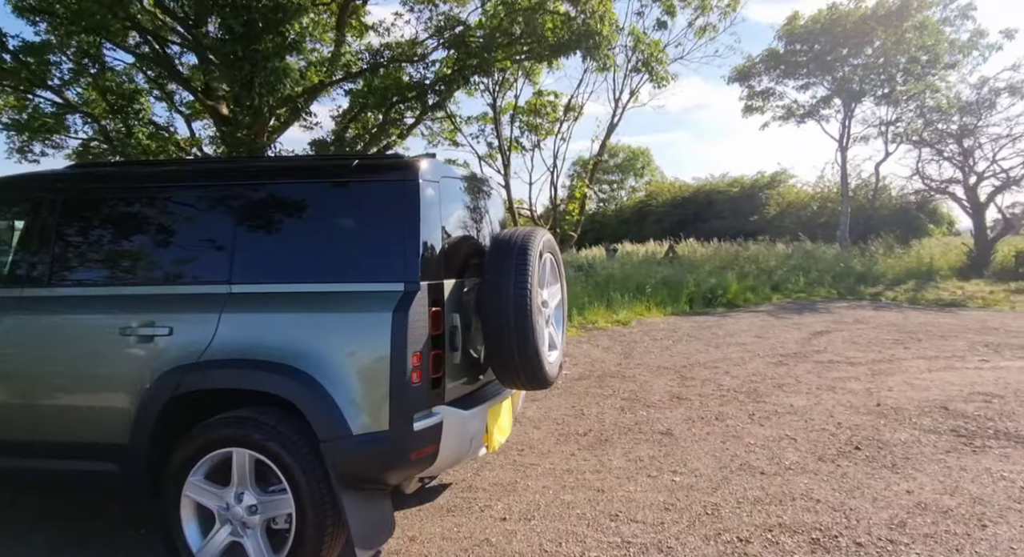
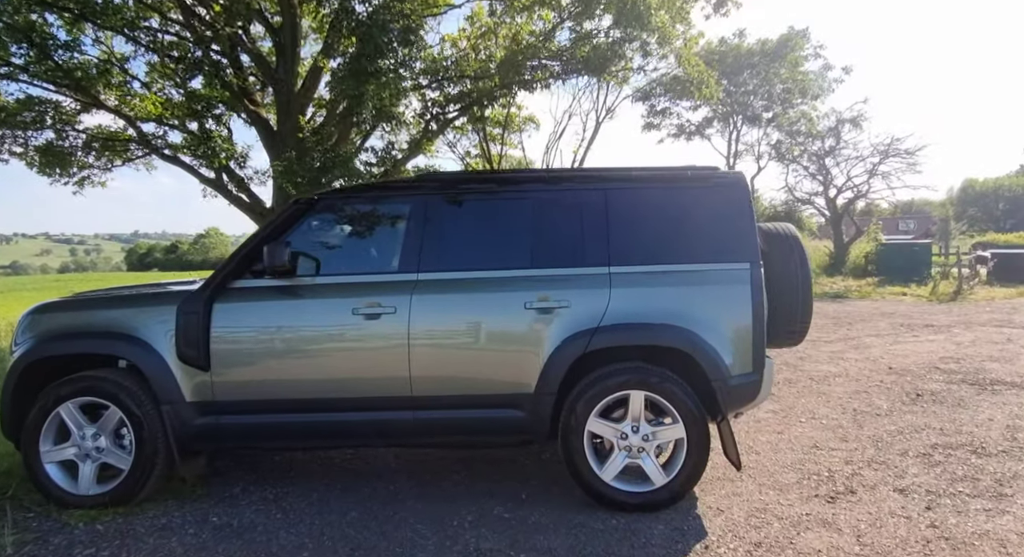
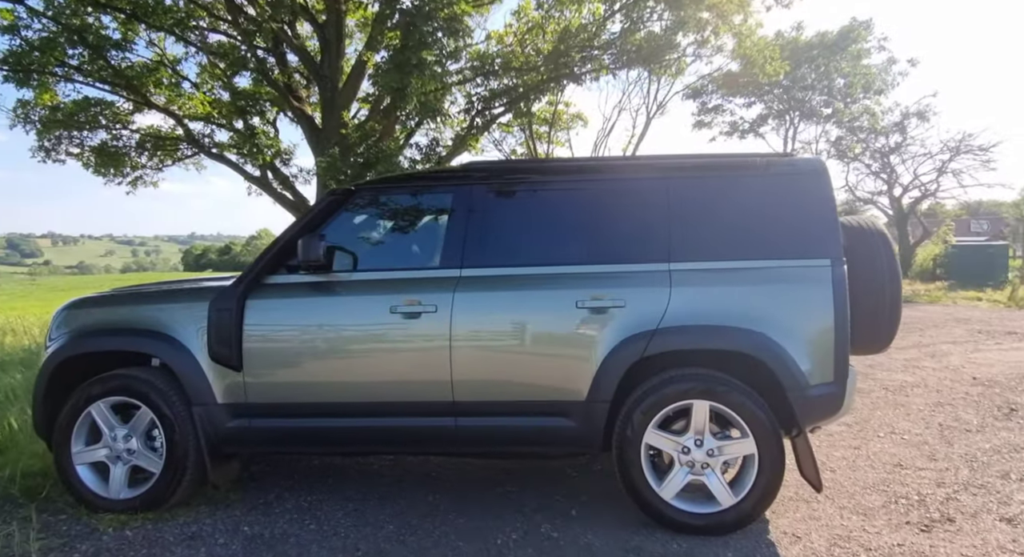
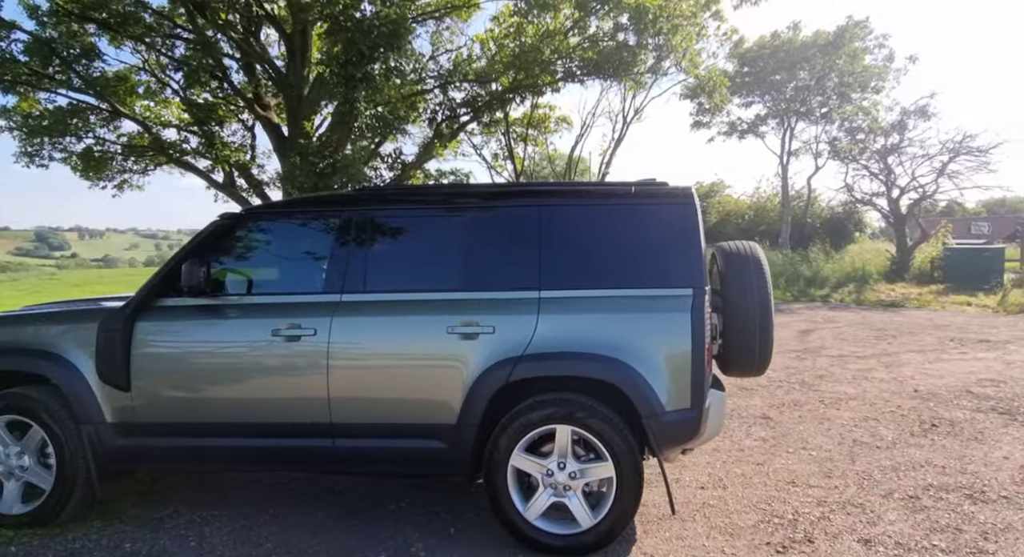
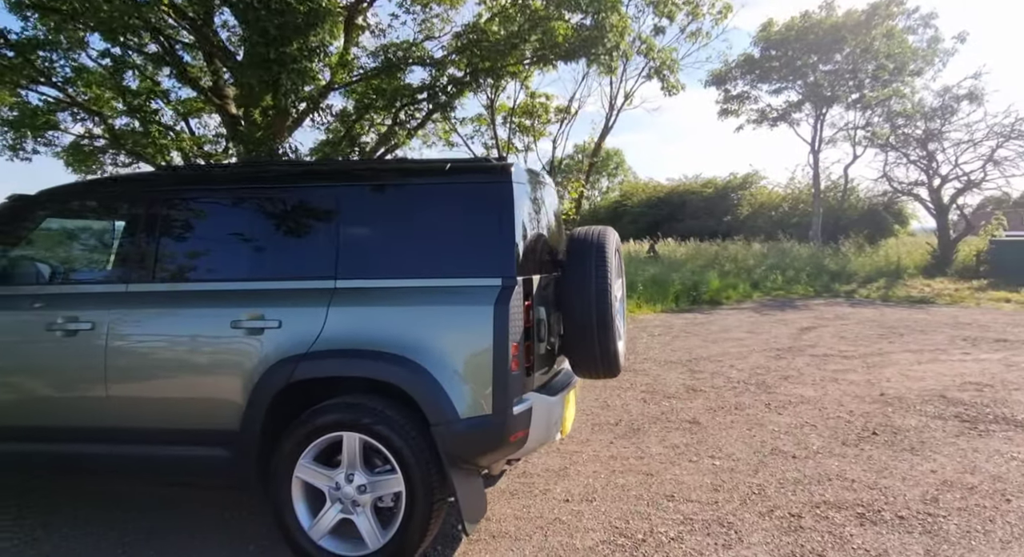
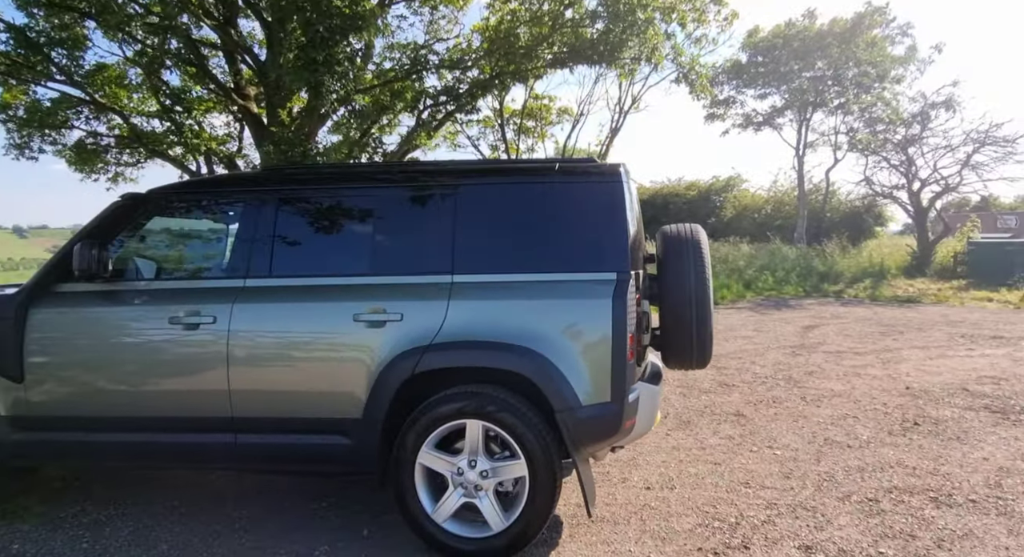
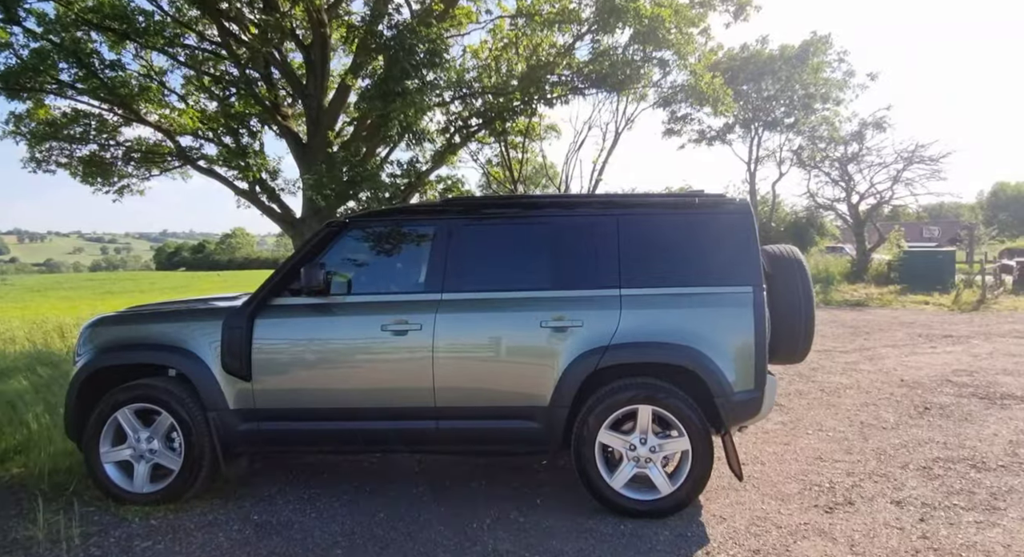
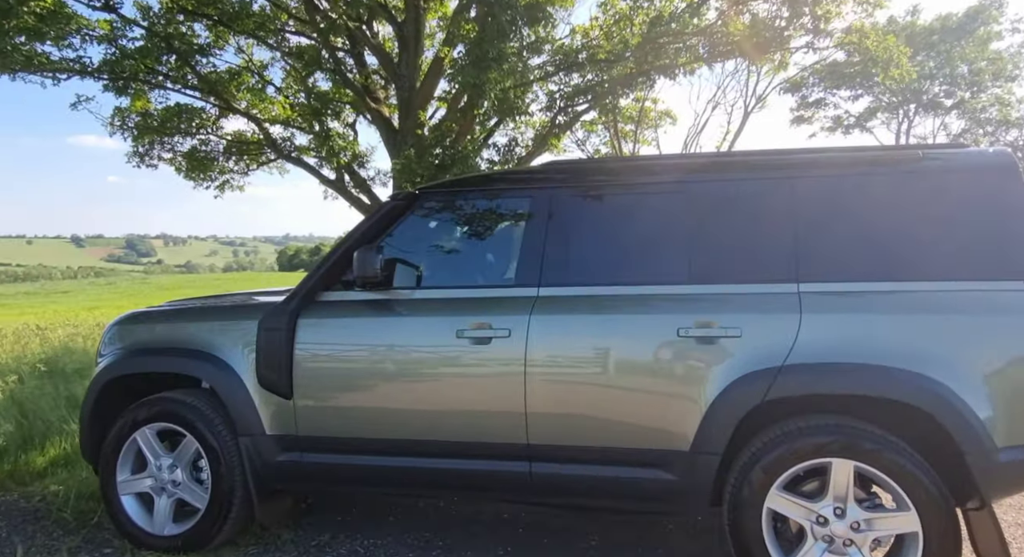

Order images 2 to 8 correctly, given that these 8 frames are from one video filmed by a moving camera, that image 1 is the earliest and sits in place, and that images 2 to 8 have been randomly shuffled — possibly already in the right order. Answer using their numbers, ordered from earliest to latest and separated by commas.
5, 6, 4, 7, 2, 3, 8
